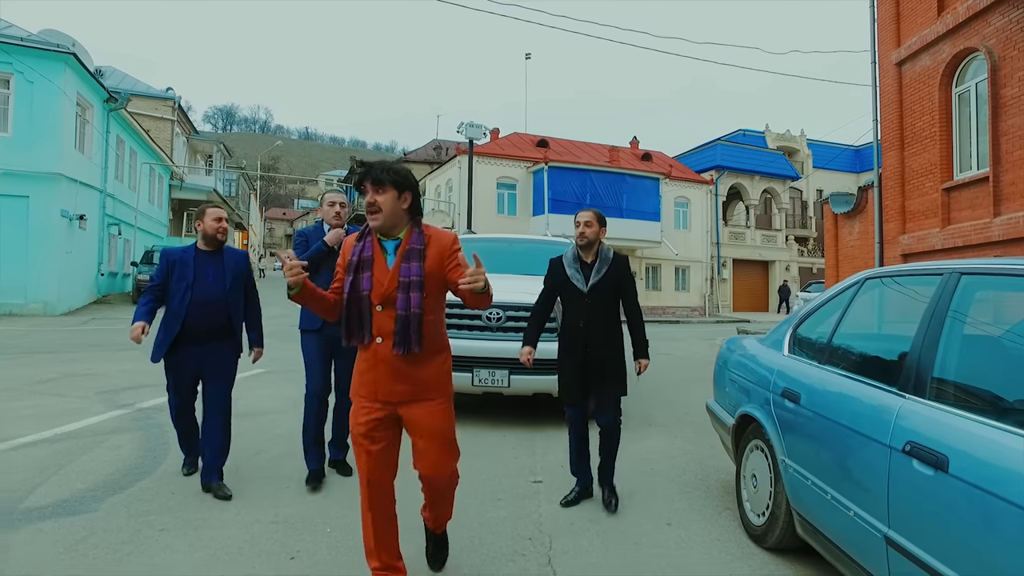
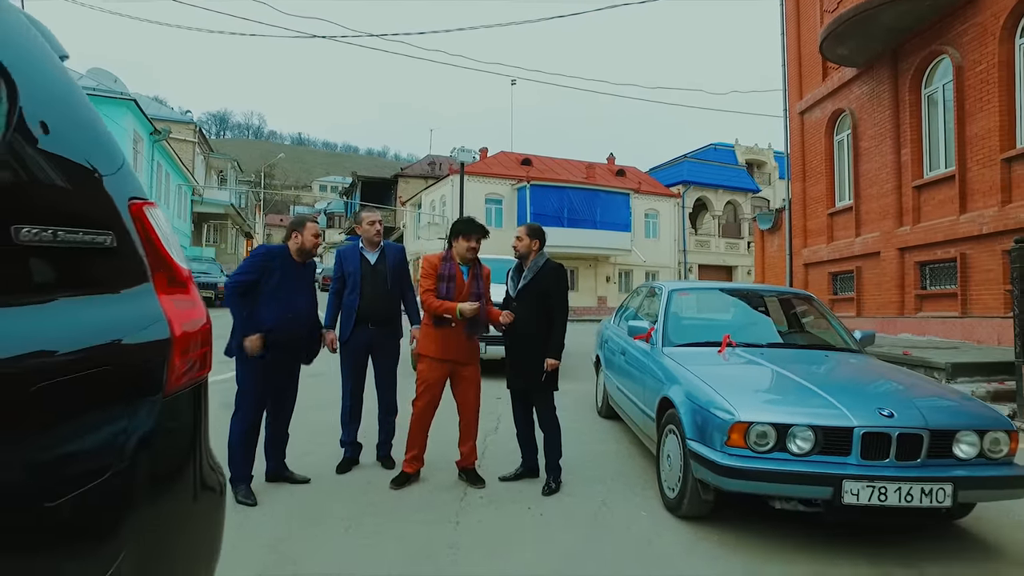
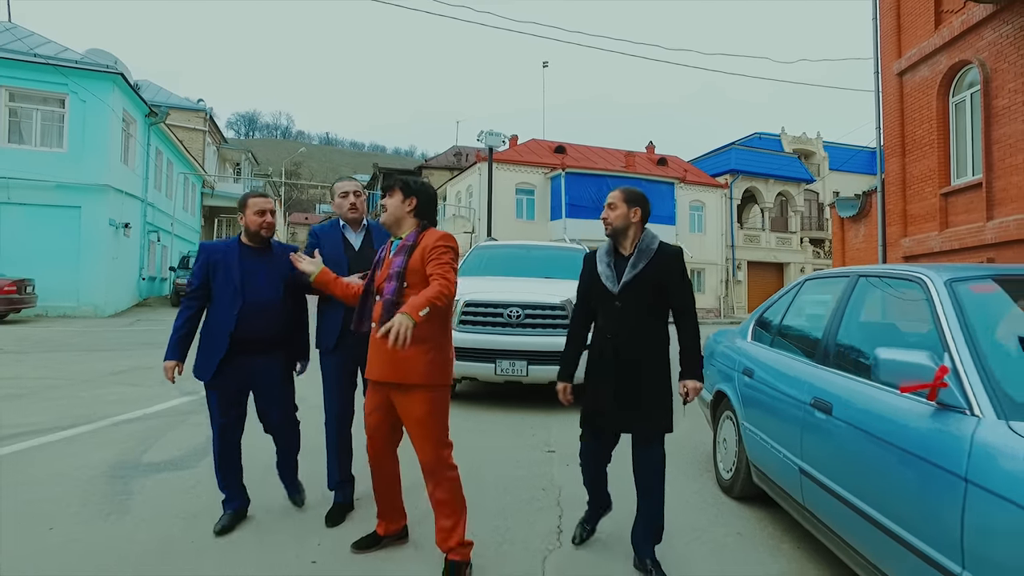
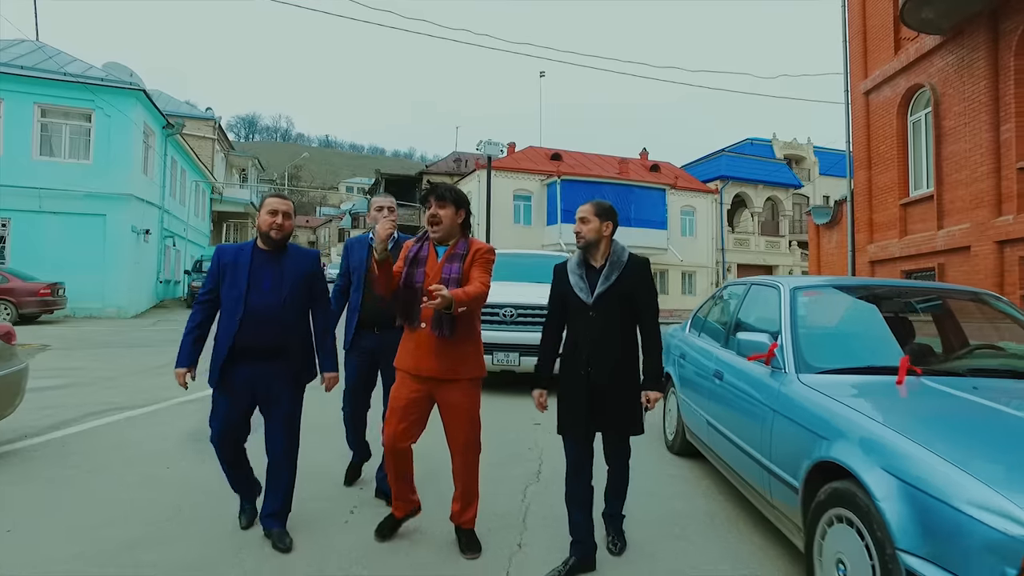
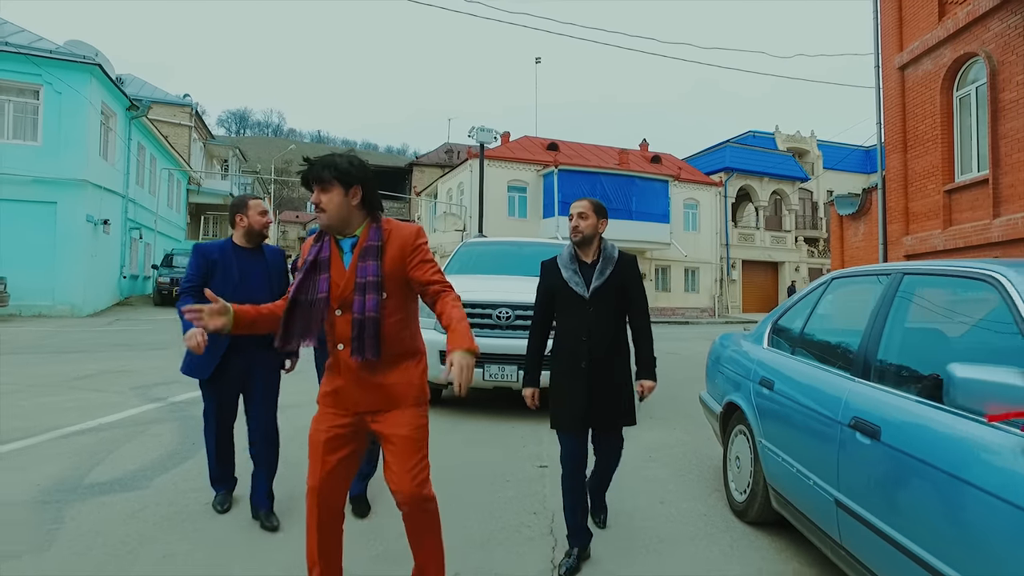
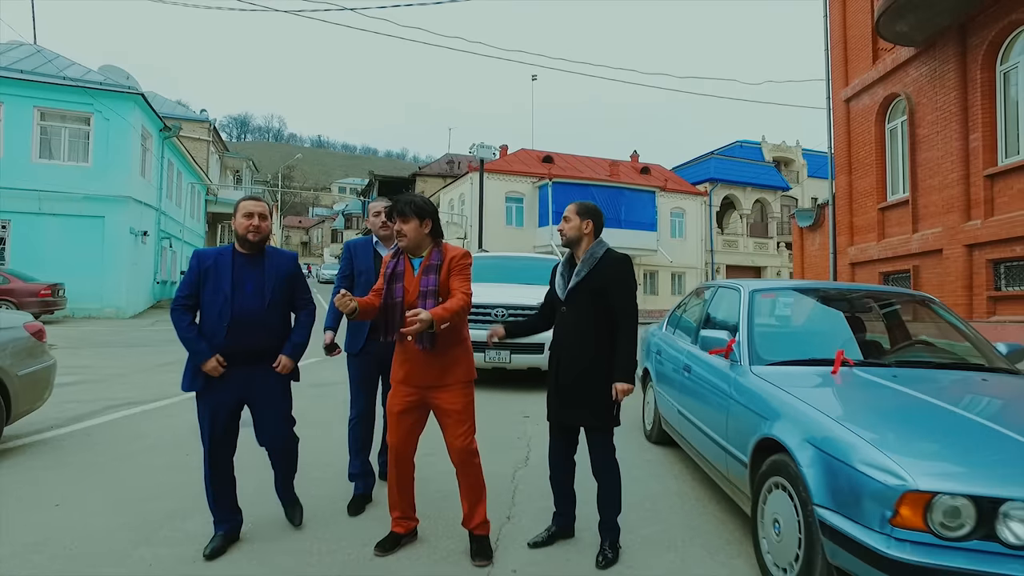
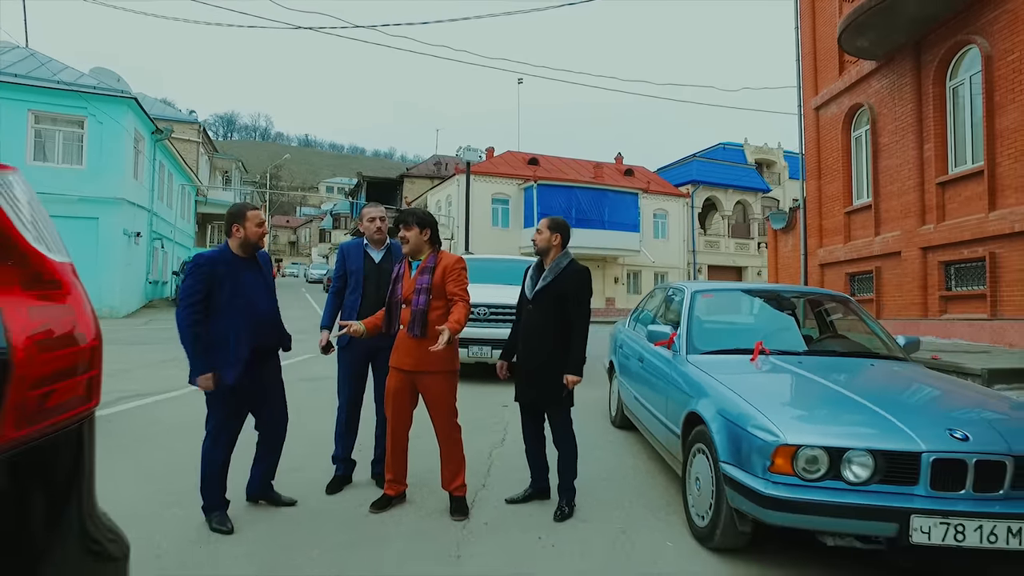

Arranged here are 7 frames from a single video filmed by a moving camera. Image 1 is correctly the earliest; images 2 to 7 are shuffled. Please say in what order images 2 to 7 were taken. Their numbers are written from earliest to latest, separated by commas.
5, 3, 4, 6, 7, 2
